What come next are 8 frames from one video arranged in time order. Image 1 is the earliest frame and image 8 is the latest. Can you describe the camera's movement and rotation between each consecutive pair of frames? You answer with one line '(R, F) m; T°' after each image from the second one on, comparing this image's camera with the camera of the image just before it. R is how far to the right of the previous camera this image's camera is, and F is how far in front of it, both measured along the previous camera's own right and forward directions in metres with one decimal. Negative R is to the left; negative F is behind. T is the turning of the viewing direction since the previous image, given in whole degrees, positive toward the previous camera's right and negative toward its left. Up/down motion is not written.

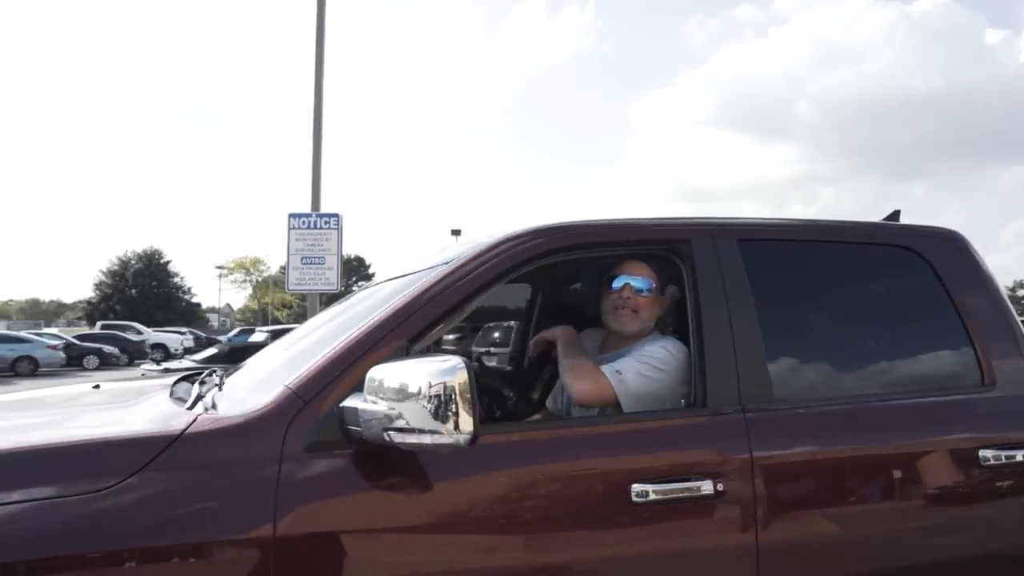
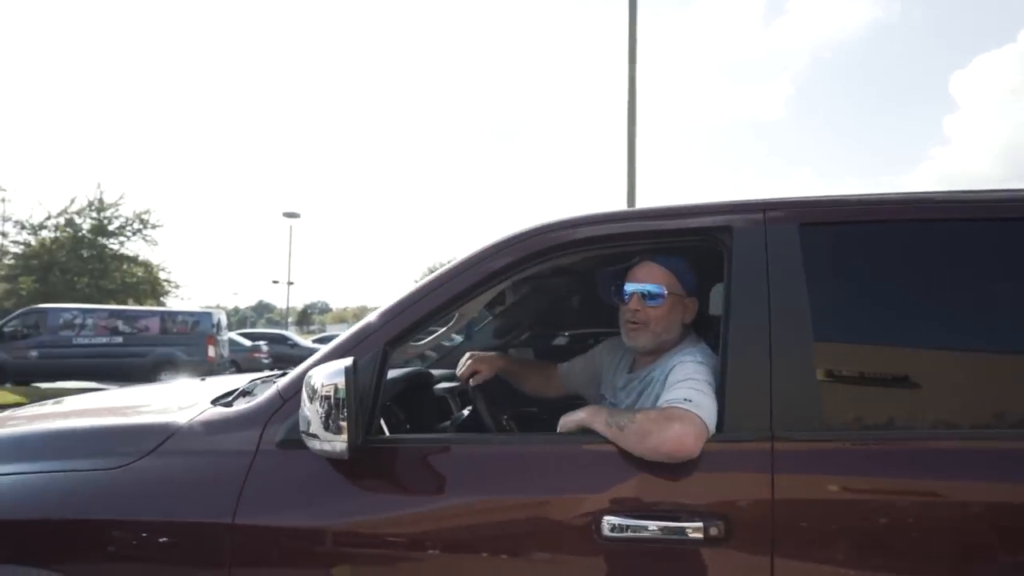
(+0.8, +0.3) m; -24°
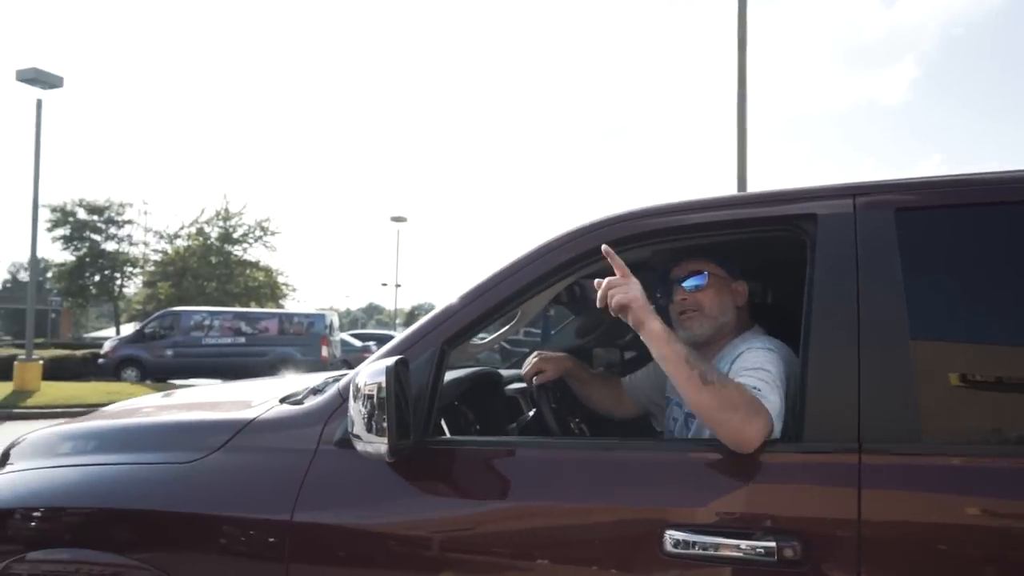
(+0.1, +0.1) m; -9°
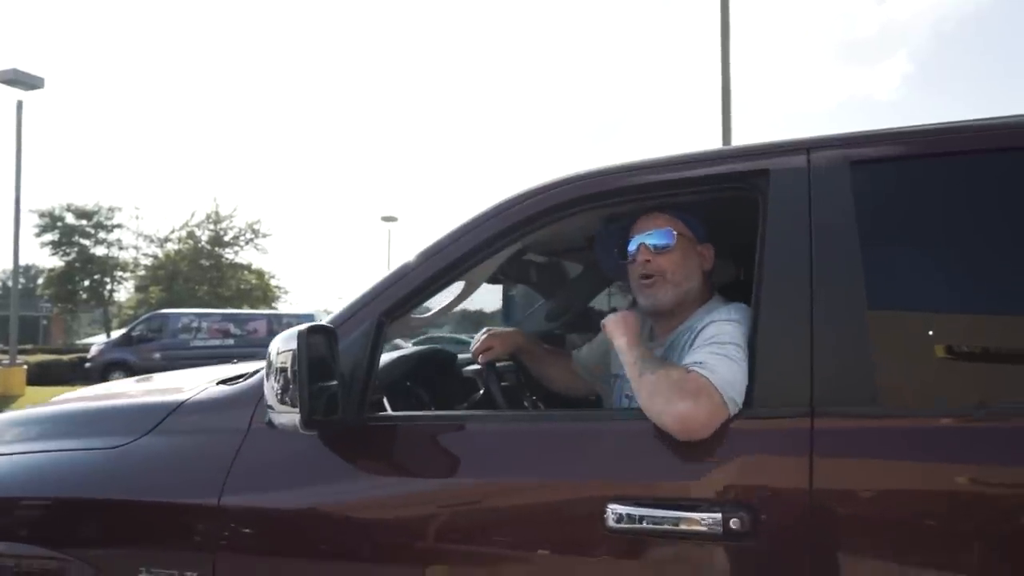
(+0.1, +0.1) m; 0°
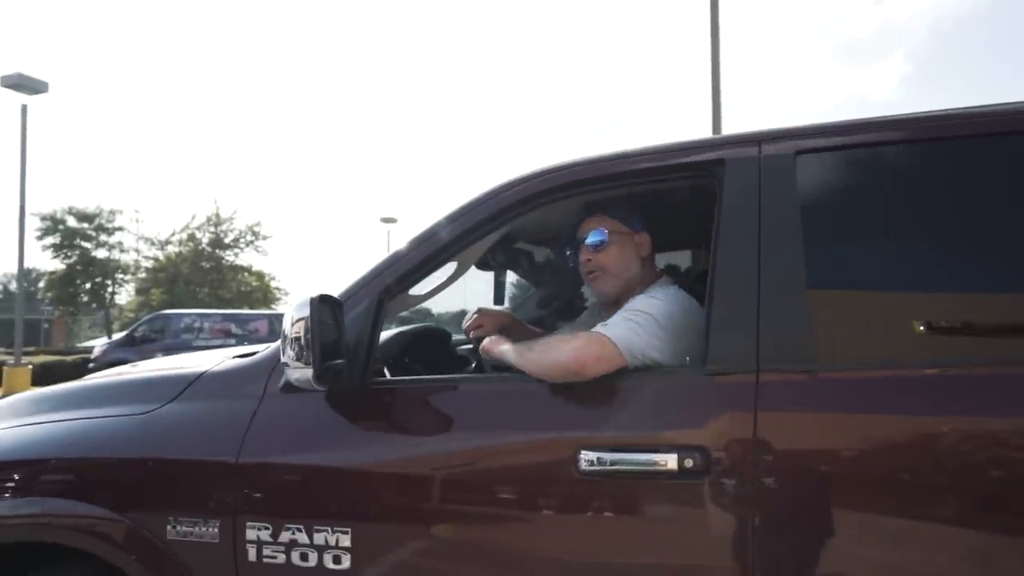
(0.0, -0.2) m; 0°
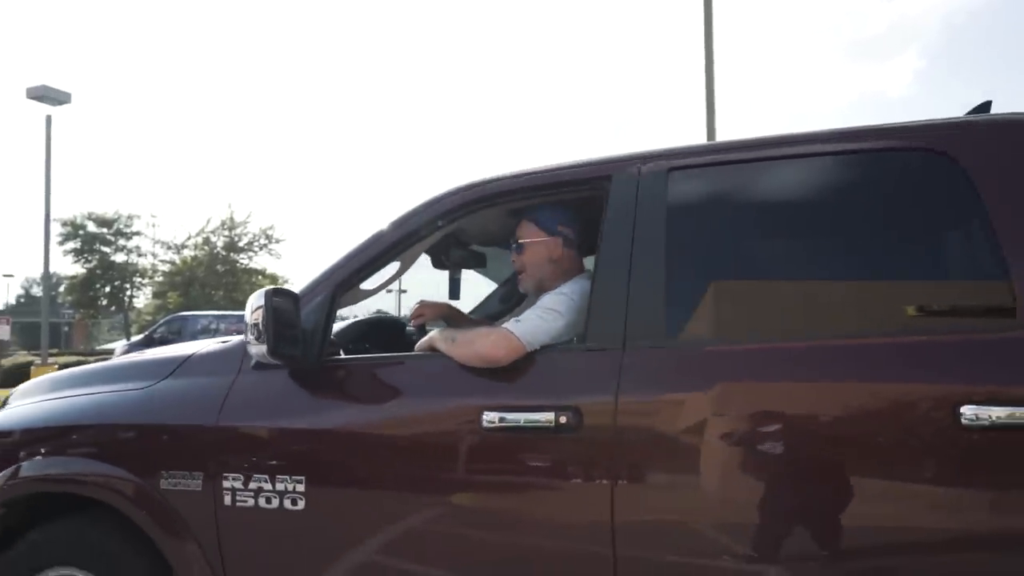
(+0.3, -0.4) m; -1°
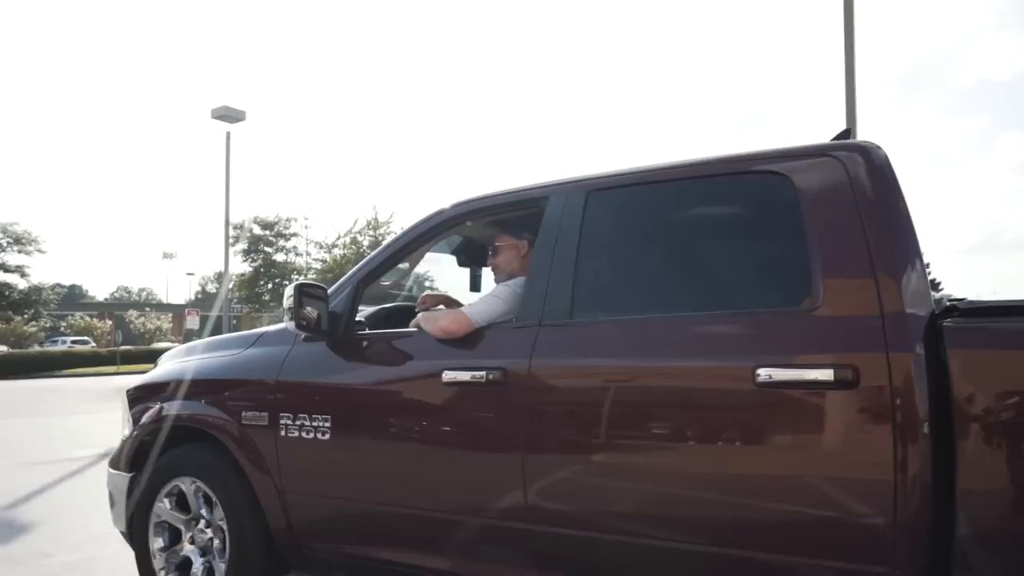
(+0.7, -0.7) m; -11°
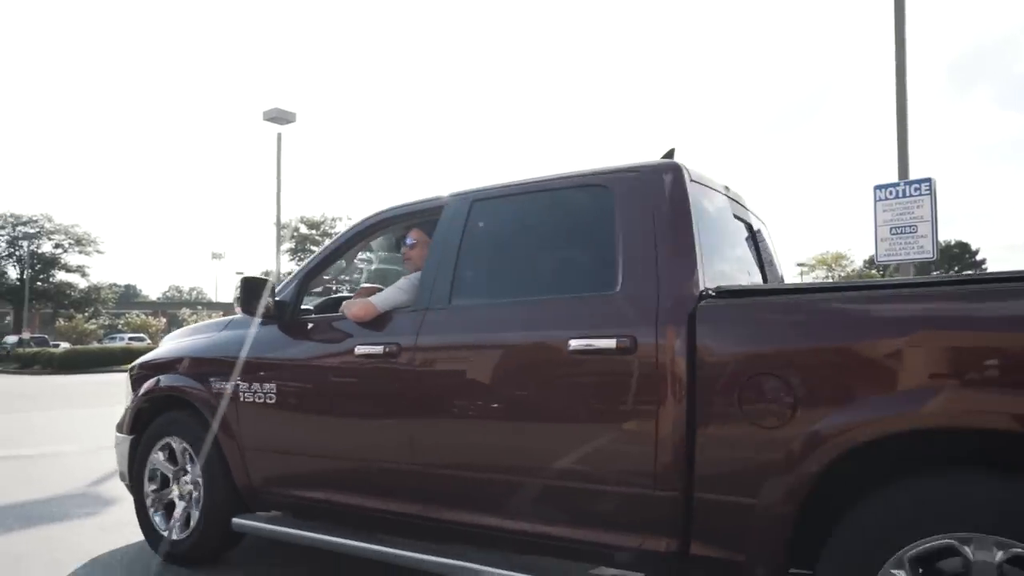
(+0.7, -0.7) m; -4°
